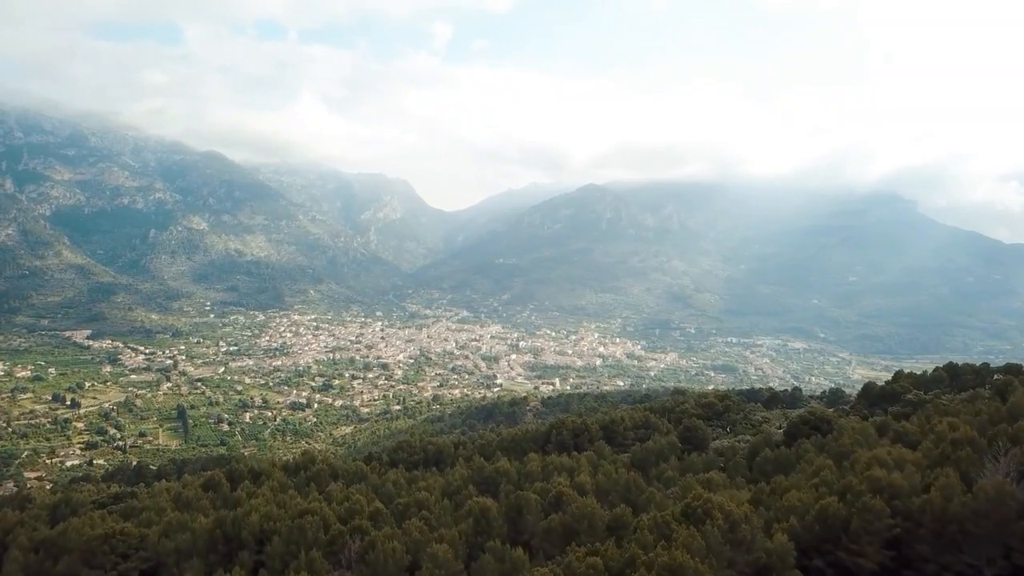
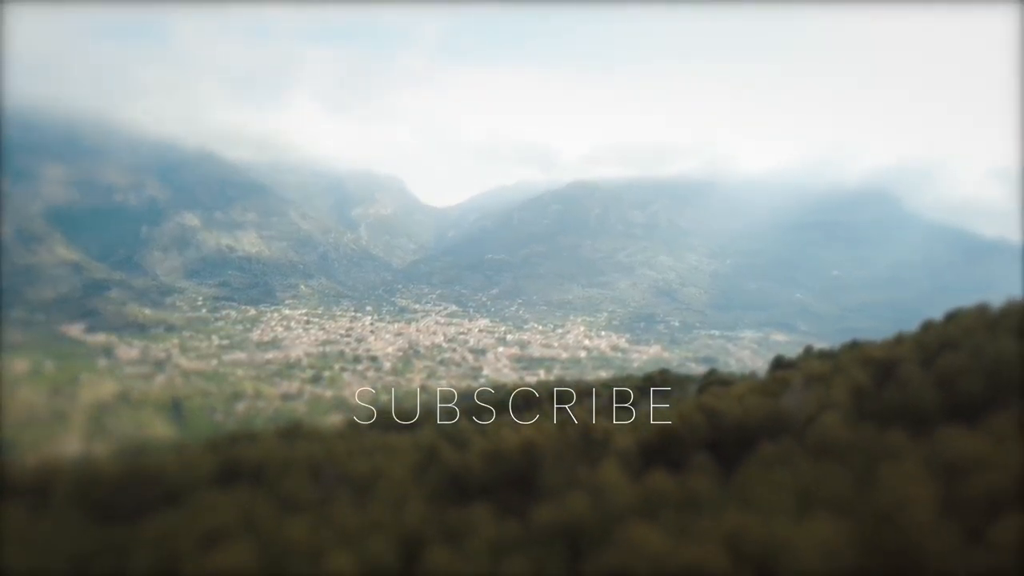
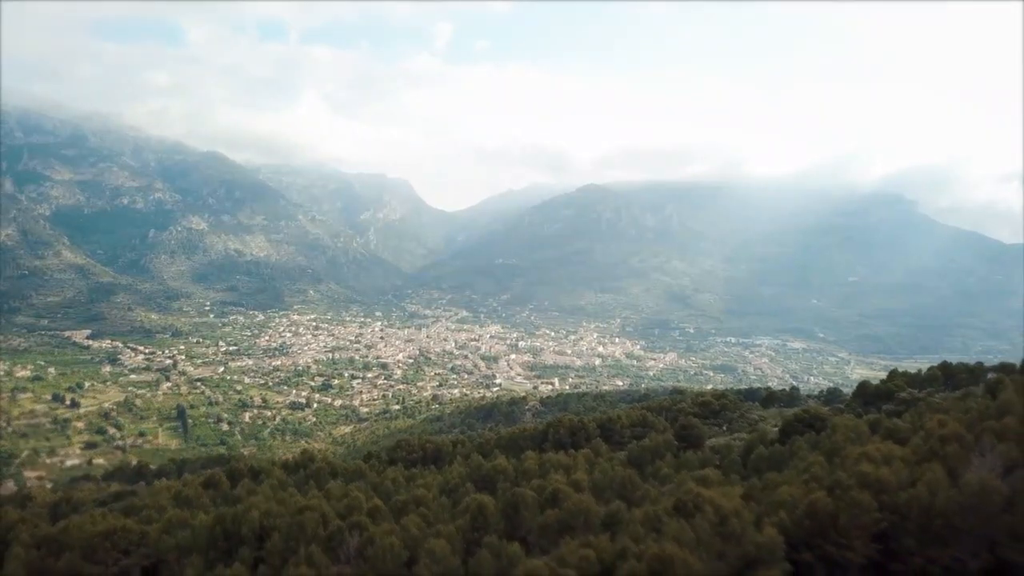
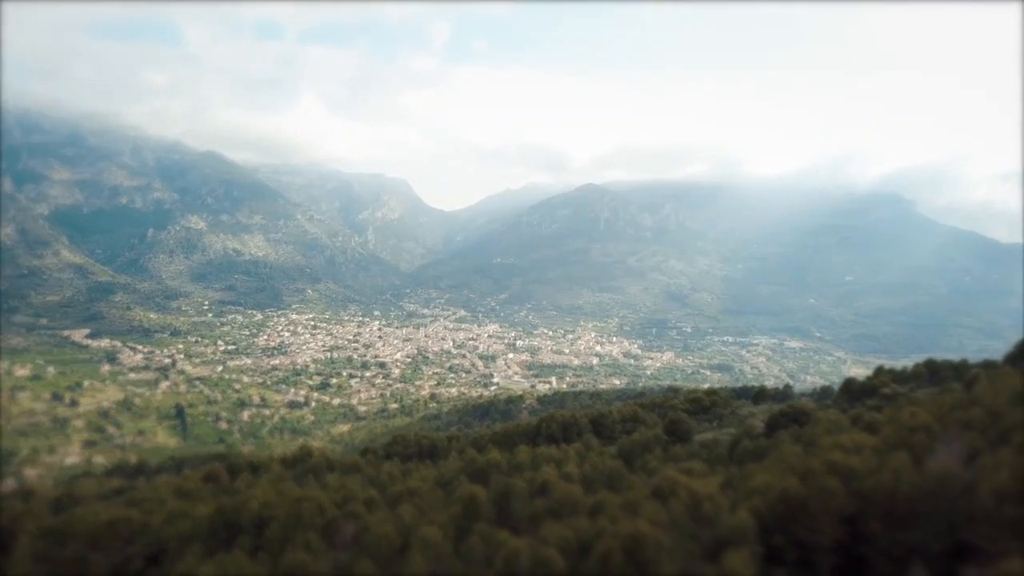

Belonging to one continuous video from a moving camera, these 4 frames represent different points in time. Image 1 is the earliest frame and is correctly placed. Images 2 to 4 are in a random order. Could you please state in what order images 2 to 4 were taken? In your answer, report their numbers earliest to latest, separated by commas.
3, 4, 2
